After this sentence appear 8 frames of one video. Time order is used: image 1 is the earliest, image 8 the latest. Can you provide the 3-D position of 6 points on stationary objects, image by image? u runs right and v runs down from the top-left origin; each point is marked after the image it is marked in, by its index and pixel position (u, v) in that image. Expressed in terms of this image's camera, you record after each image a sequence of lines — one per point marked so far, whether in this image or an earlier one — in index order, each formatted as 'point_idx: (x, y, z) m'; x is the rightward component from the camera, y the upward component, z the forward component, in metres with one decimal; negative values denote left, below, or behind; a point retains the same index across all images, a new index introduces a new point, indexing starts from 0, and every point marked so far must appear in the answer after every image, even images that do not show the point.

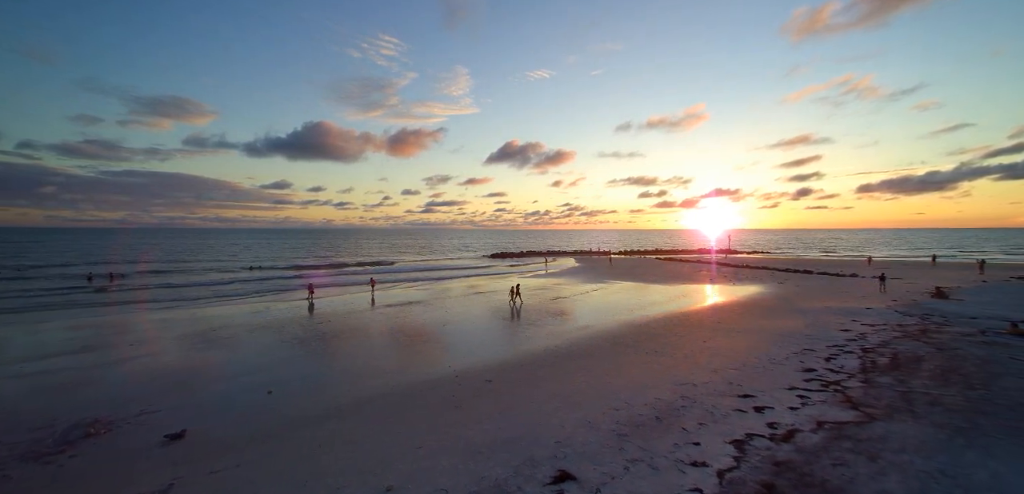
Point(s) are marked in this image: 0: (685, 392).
0: (+3.7, -3.1, +9.3) m
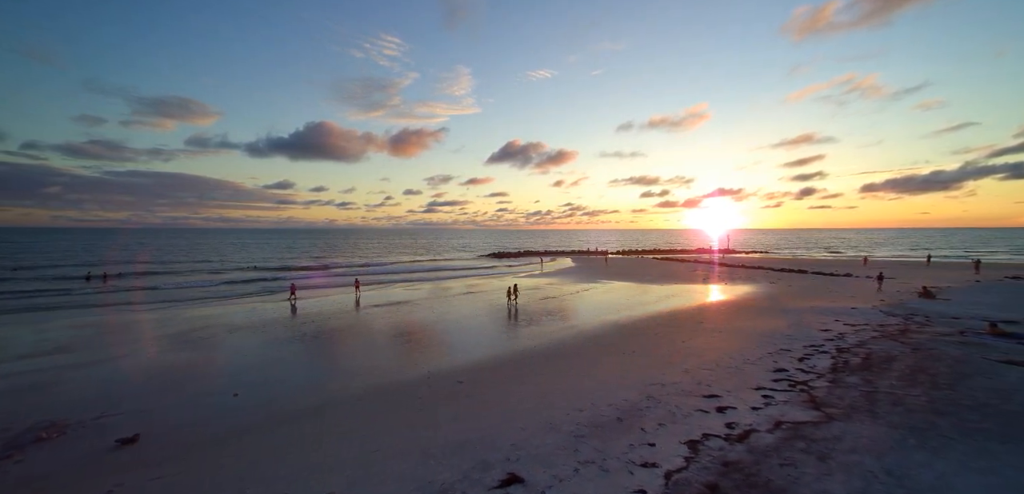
0: (+3.0, -3.1, +9.3) m
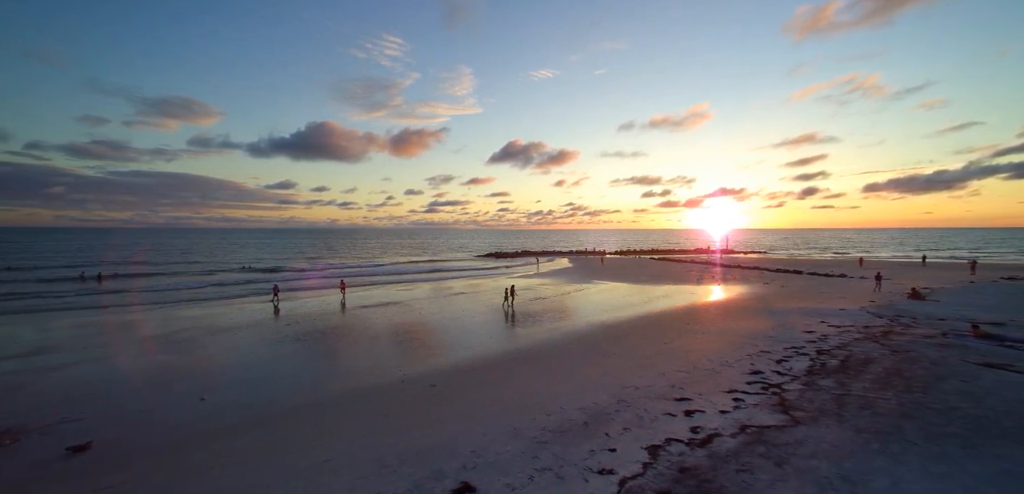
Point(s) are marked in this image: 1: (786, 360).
0: (+2.4, -3.2, +9.2) m
1: (+7.1, -2.9, +11.3) m
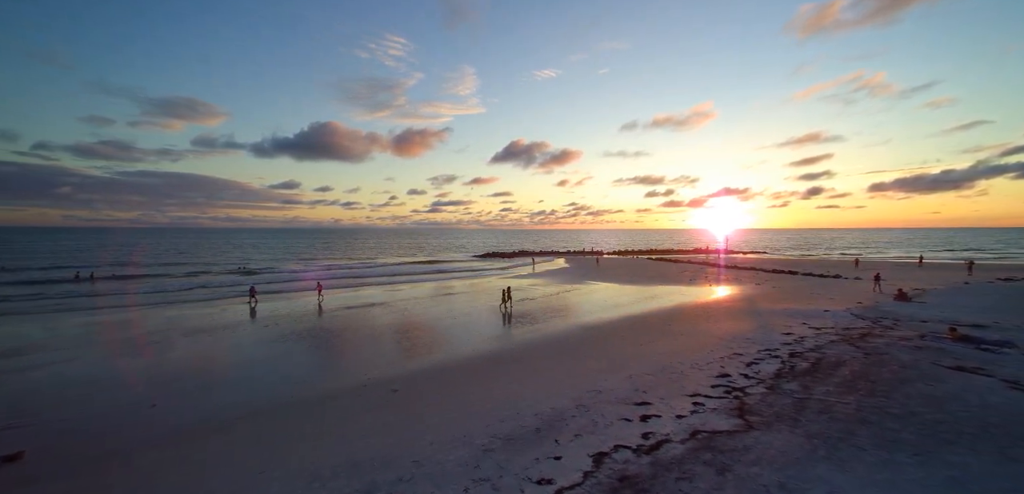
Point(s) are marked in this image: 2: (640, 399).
0: (+1.5, -3.2, +9.1) m
1: (+6.2, -3.0, +11.2) m
2: (+2.6, -3.1, +9.1) m
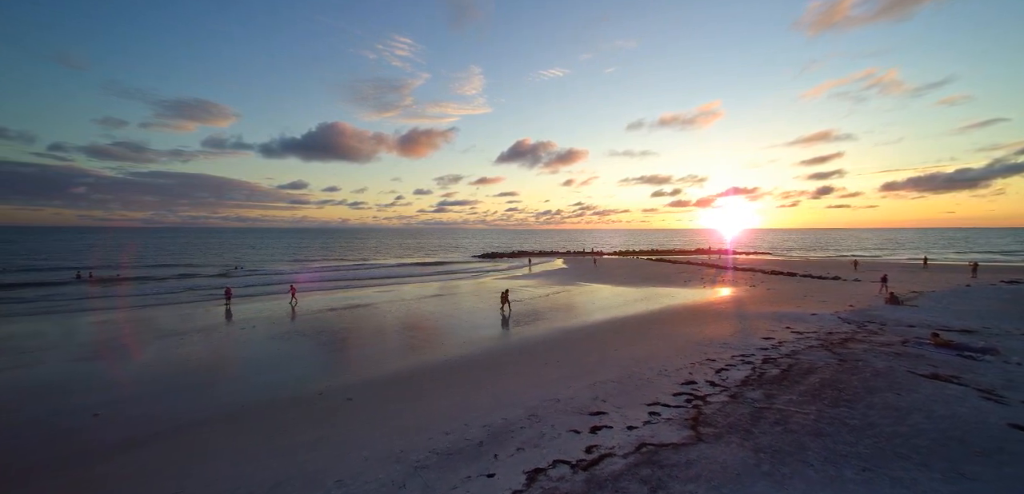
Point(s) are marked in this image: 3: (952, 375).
0: (+0.5, -3.3, +8.9) m
1: (+5.3, -3.0, +10.9) m
2: (+1.7, -3.2, +8.8) m
3: (+9.6, -2.8, +9.6) m
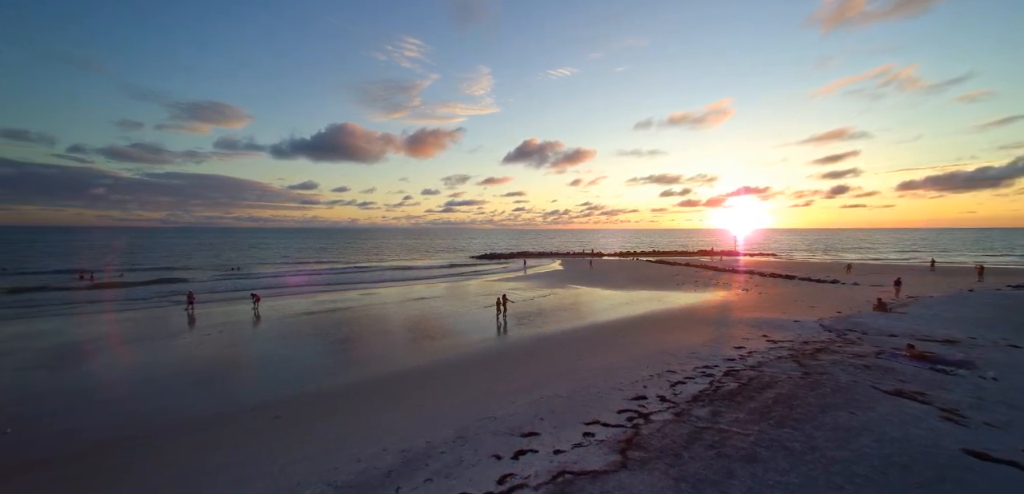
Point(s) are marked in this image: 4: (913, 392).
0: (-0.8, -3.4, +8.5) m
1: (+4.0, -3.2, +10.3) m
2: (+0.4, -3.4, +8.4) m
3: (+8.3, -3.0, +9.0) m
4: (+8.3, -3.0, +9.1) m
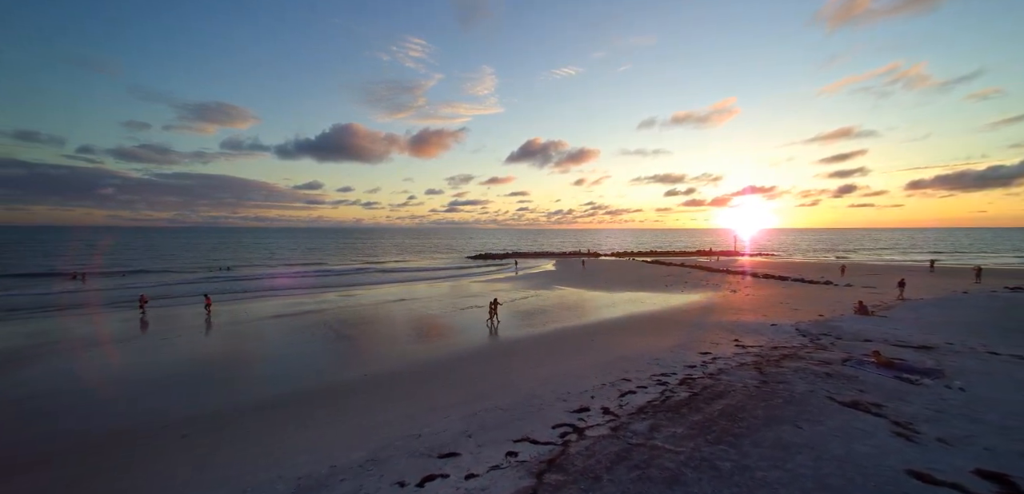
0: (-2.1, -3.5, +8.1) m
1: (+2.7, -3.3, +9.9) m
2: (-0.9, -3.4, +7.9) m
3: (+7.0, -3.0, +8.5) m
4: (+7.0, -3.0, +8.5) m
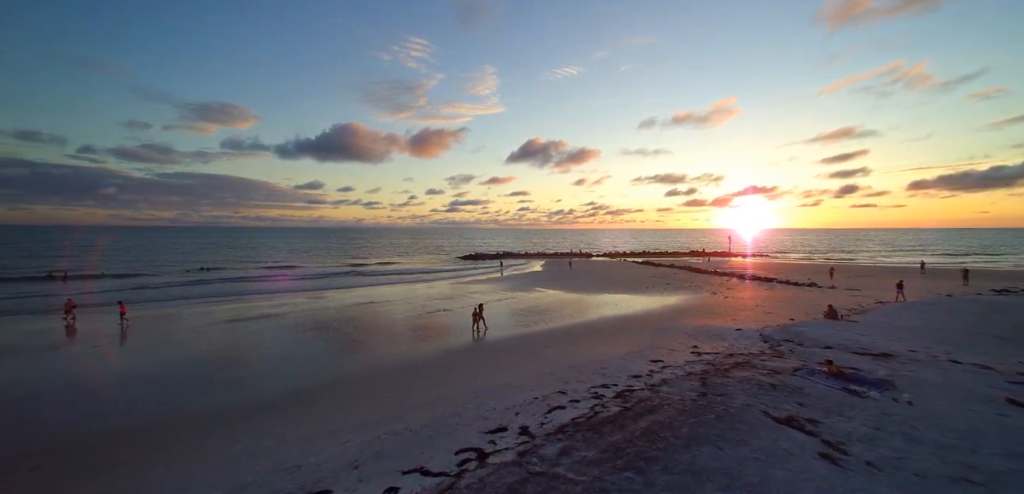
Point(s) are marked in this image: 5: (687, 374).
0: (-3.7, -3.5, +7.5) m
1: (+1.1, -3.3, +9.3) m
2: (-2.6, -3.5, +7.4) m
3: (+5.4, -3.1, +7.9) m
4: (+5.3, -3.1, +8.0) m
5: (+4.7, -3.2, +11.1) m
